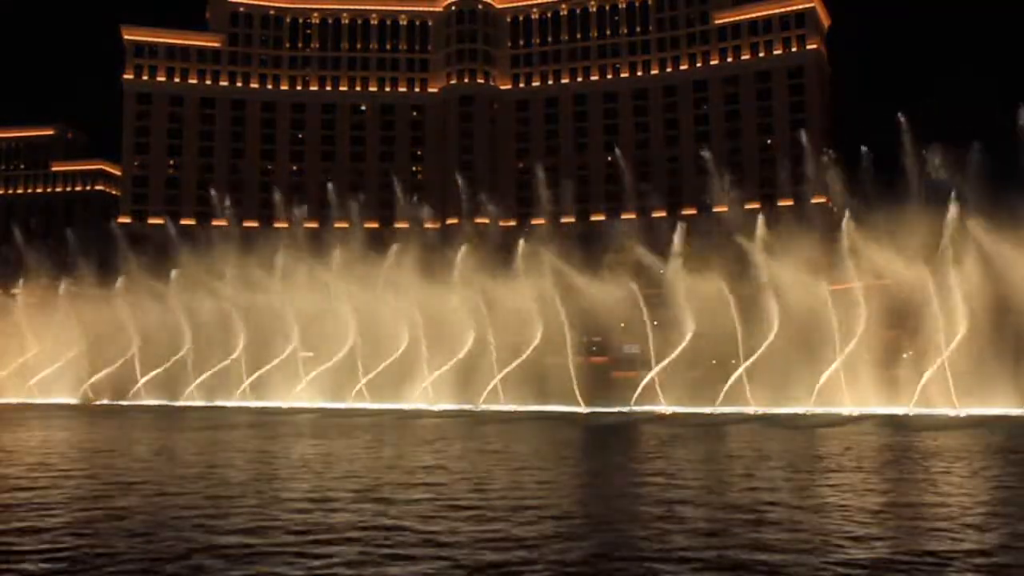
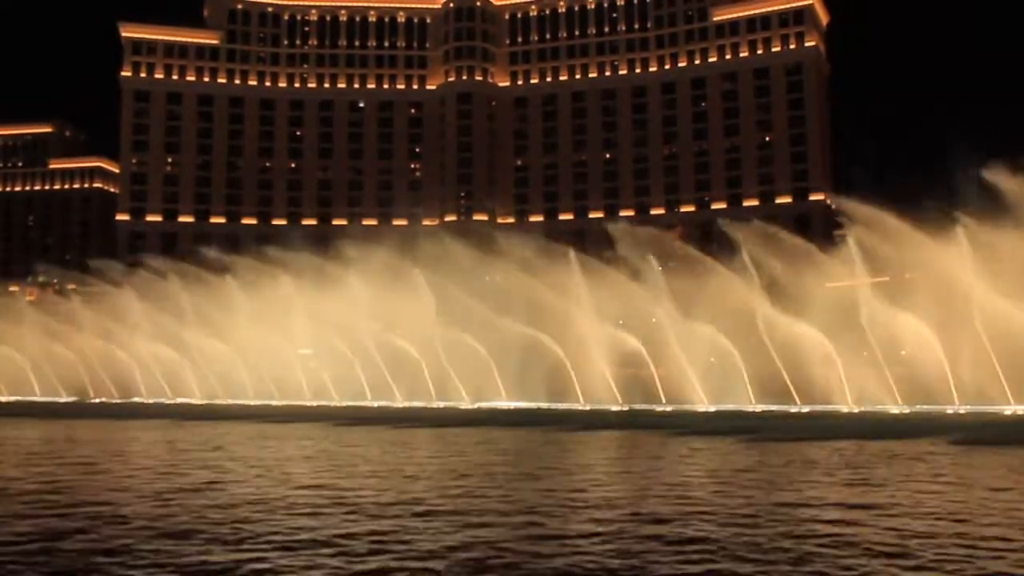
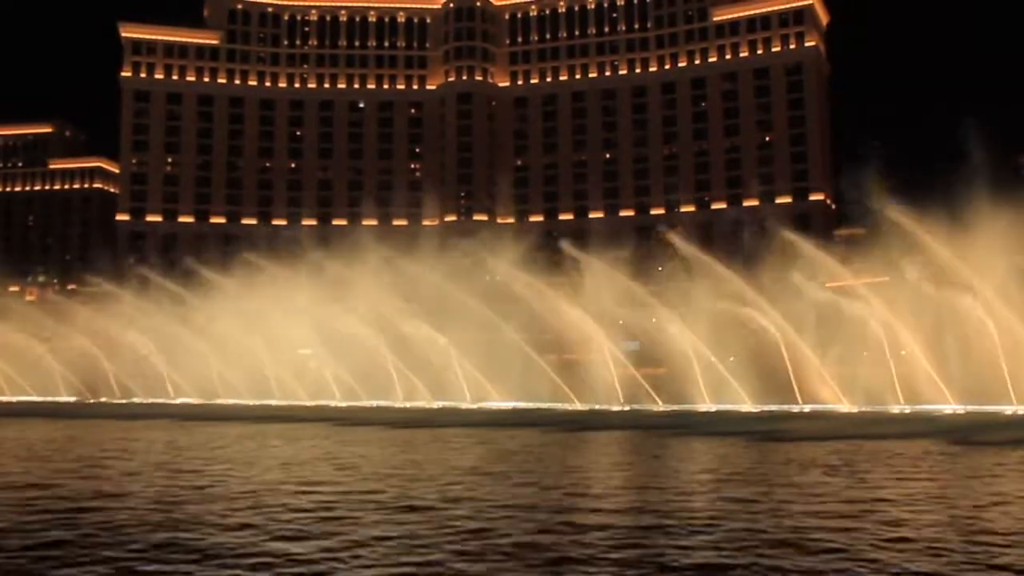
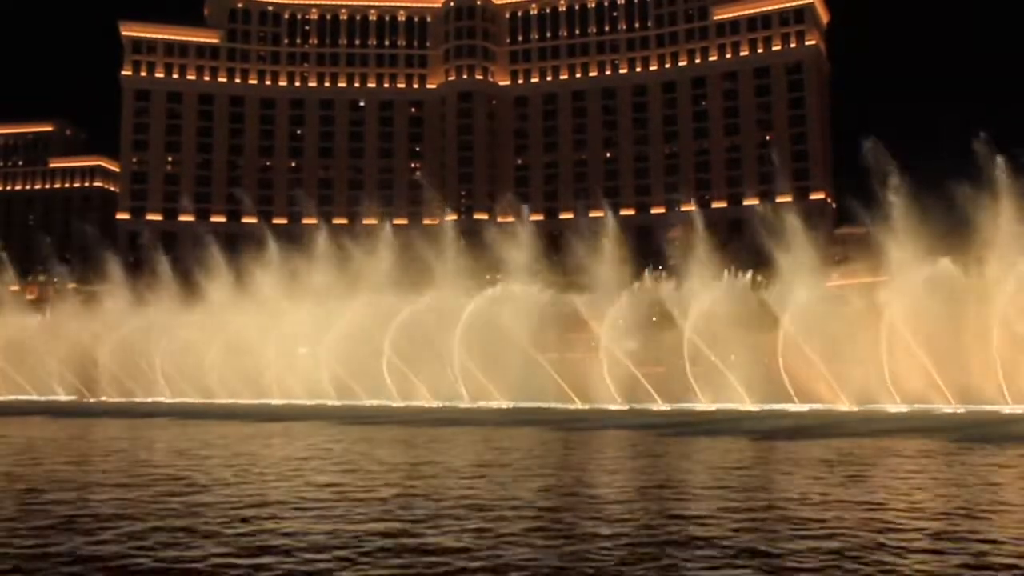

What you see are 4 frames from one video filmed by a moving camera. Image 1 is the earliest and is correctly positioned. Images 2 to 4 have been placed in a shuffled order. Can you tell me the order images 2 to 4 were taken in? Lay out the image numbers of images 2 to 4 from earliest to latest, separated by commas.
4, 3, 2
